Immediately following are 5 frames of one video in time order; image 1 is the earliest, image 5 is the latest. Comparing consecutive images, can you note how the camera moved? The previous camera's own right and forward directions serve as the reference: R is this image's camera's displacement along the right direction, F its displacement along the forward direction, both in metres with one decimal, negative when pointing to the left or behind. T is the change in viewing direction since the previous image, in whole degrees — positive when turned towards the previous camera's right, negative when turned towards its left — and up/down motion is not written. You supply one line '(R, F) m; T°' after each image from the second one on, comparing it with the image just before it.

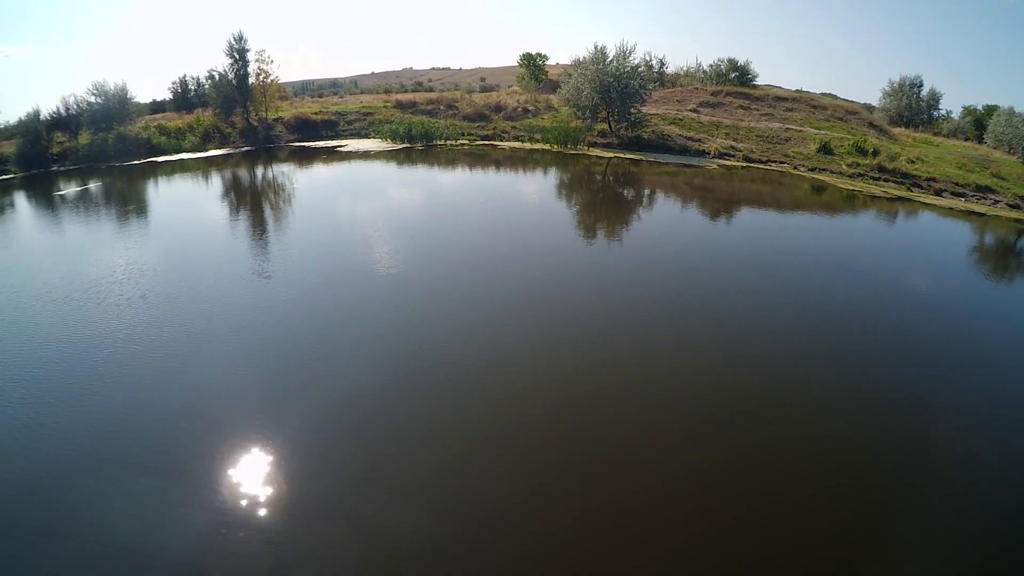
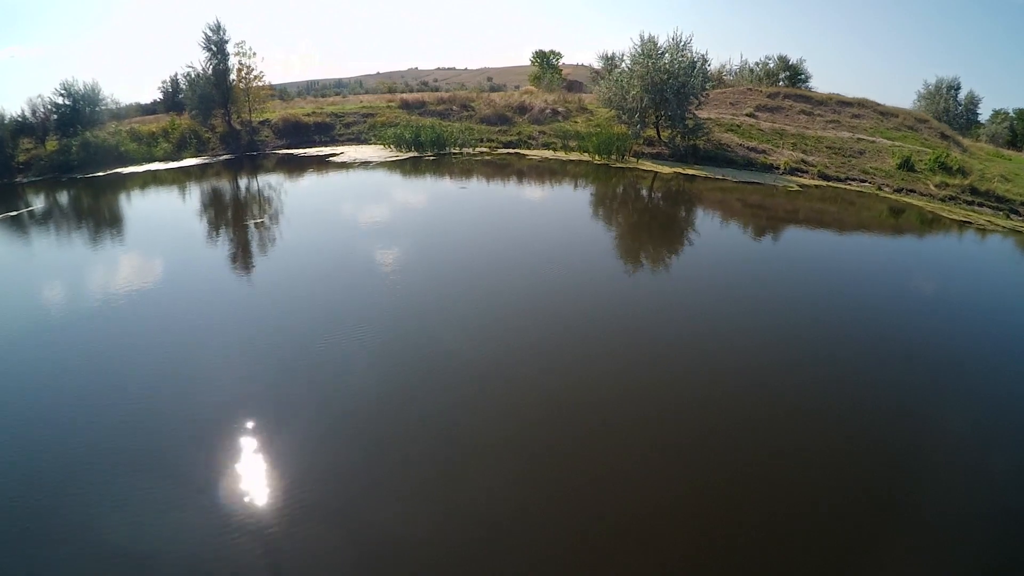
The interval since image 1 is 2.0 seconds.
(-0.6, +2.6) m; 0°
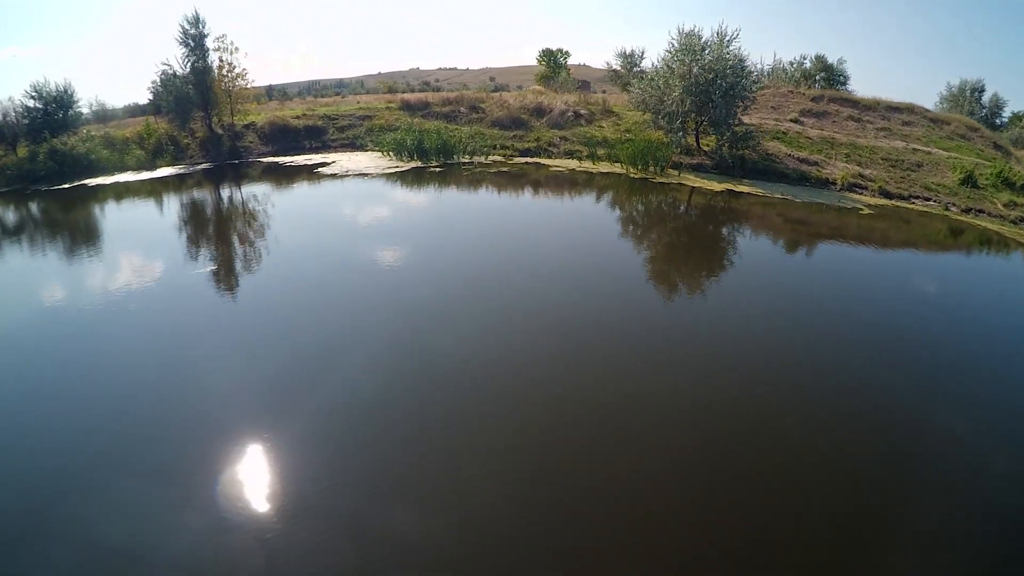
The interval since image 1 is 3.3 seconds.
(-0.4, +1.7) m; 0°
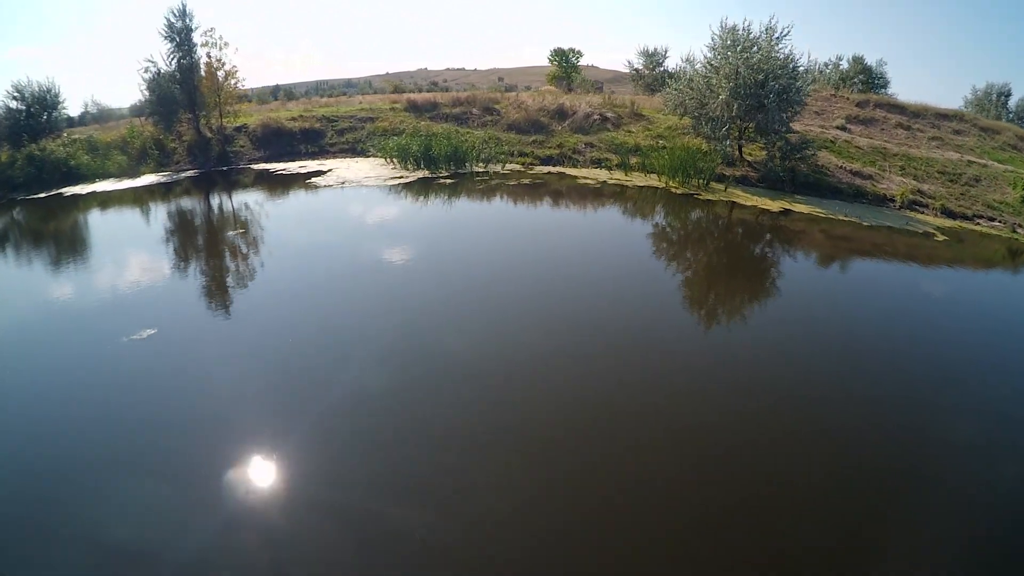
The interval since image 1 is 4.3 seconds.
(-0.3, +1.3) m; -1°
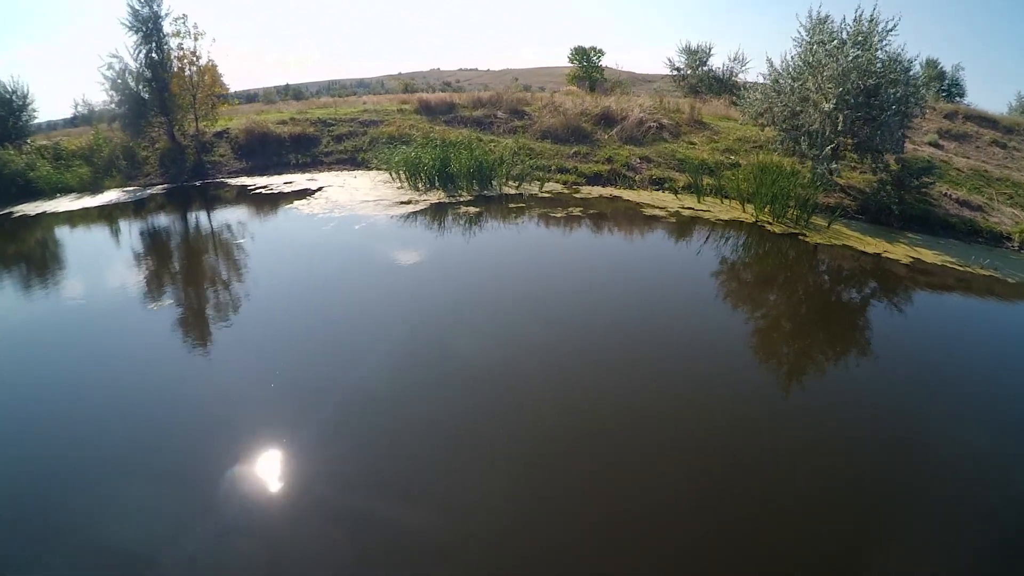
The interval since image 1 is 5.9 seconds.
(-0.4, +2.1) m; -1°
